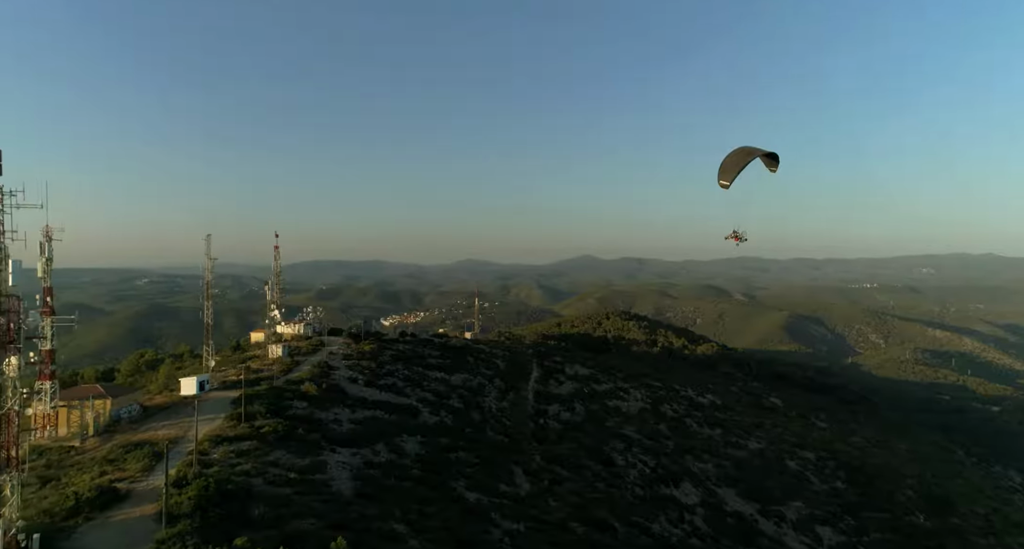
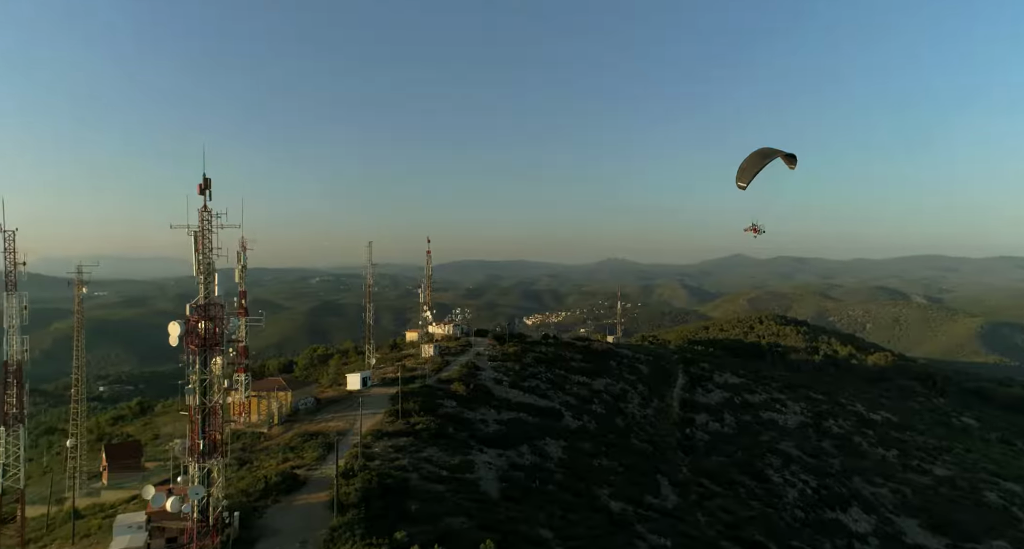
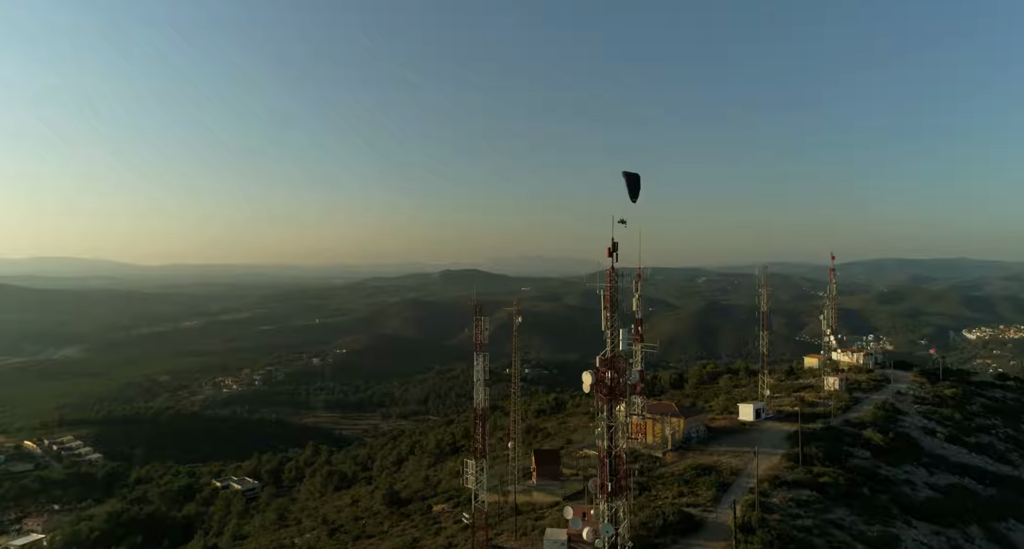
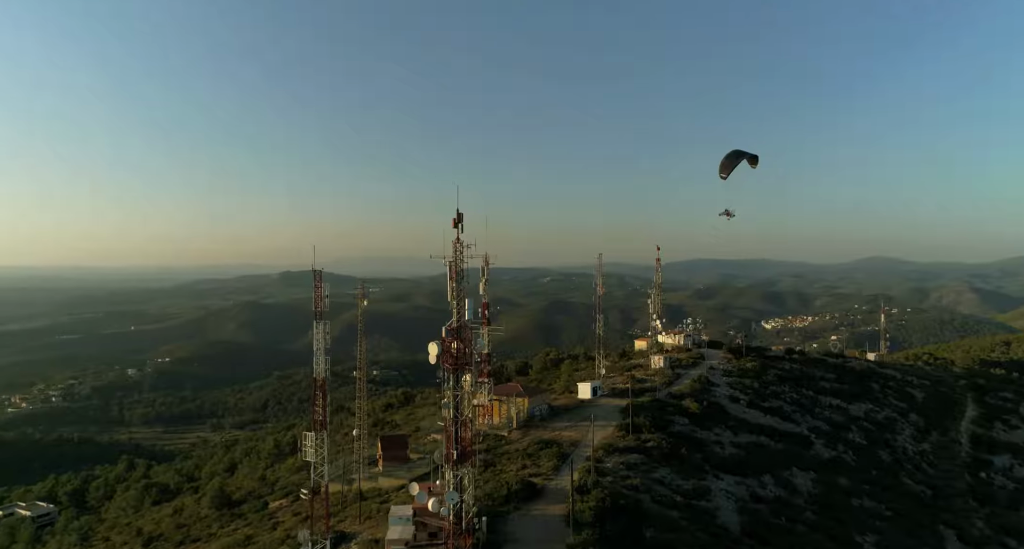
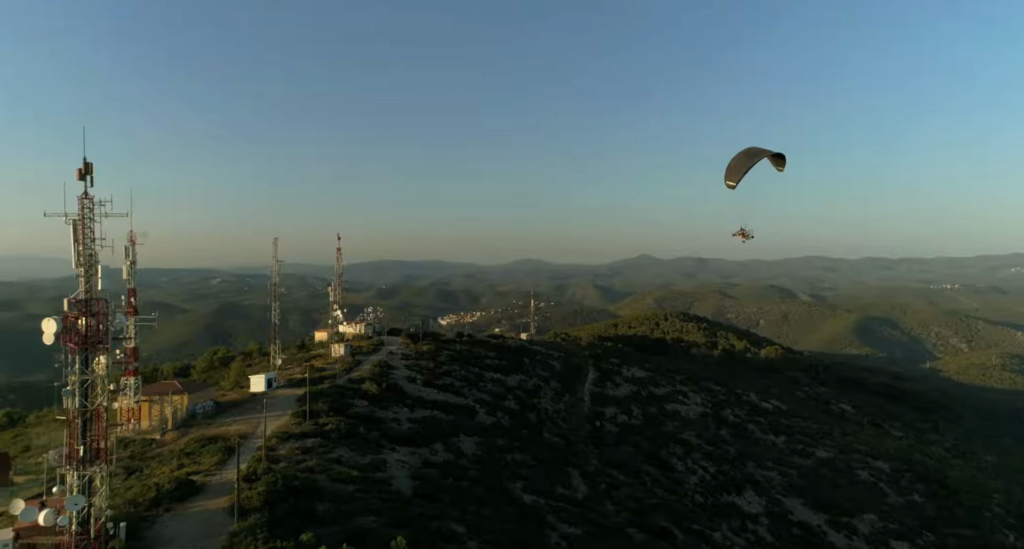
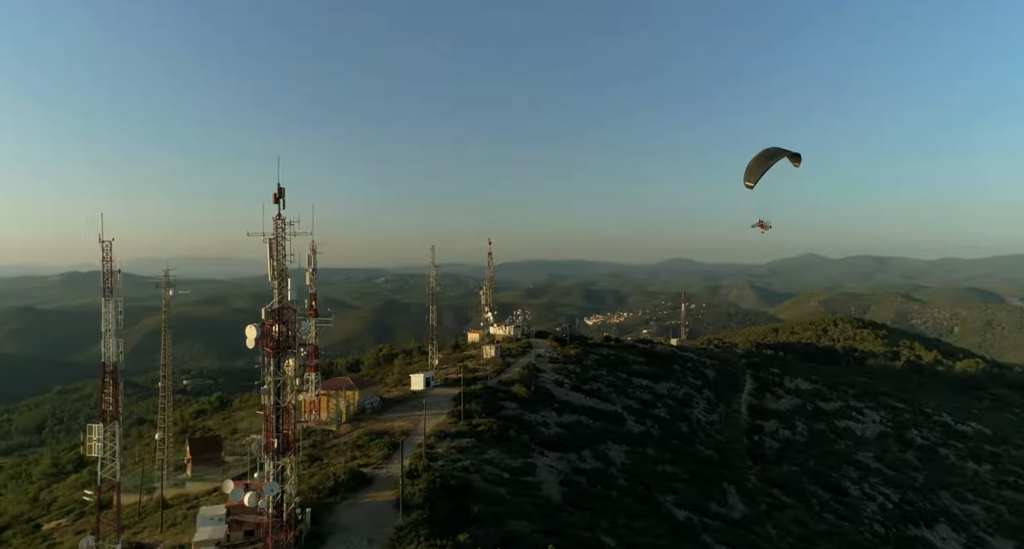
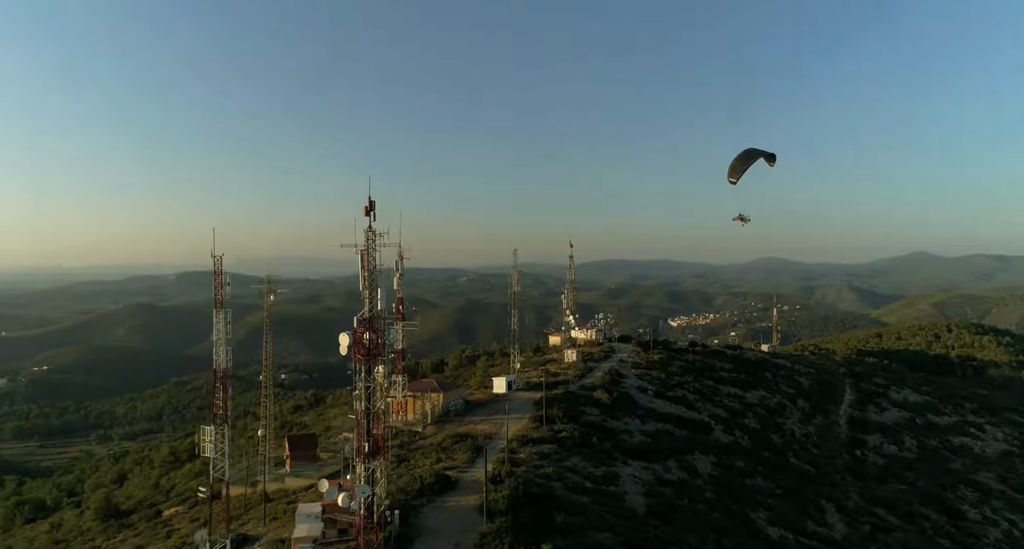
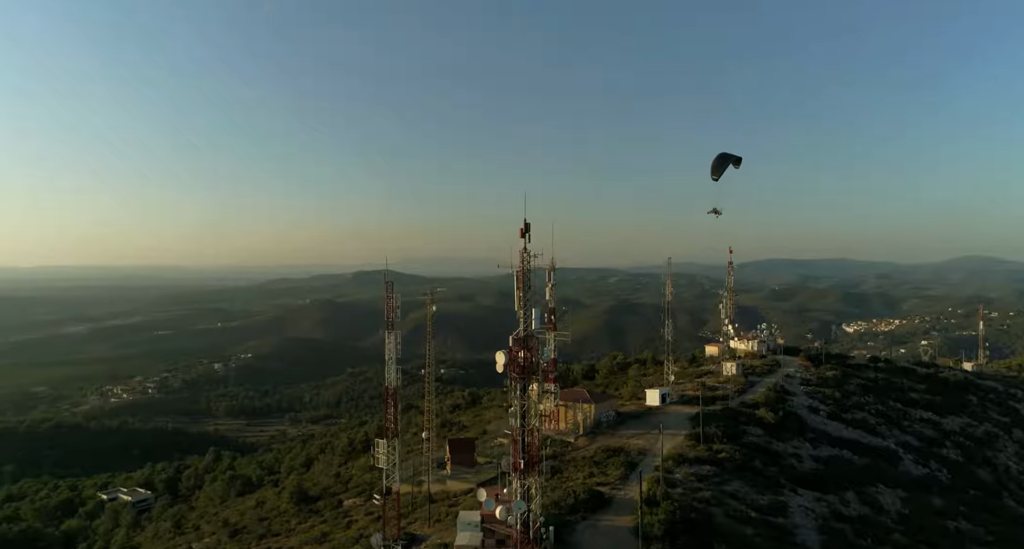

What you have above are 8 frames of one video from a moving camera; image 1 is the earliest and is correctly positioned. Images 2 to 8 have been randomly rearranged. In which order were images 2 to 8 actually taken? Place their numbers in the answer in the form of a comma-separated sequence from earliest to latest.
5, 2, 6, 7, 4, 8, 3
